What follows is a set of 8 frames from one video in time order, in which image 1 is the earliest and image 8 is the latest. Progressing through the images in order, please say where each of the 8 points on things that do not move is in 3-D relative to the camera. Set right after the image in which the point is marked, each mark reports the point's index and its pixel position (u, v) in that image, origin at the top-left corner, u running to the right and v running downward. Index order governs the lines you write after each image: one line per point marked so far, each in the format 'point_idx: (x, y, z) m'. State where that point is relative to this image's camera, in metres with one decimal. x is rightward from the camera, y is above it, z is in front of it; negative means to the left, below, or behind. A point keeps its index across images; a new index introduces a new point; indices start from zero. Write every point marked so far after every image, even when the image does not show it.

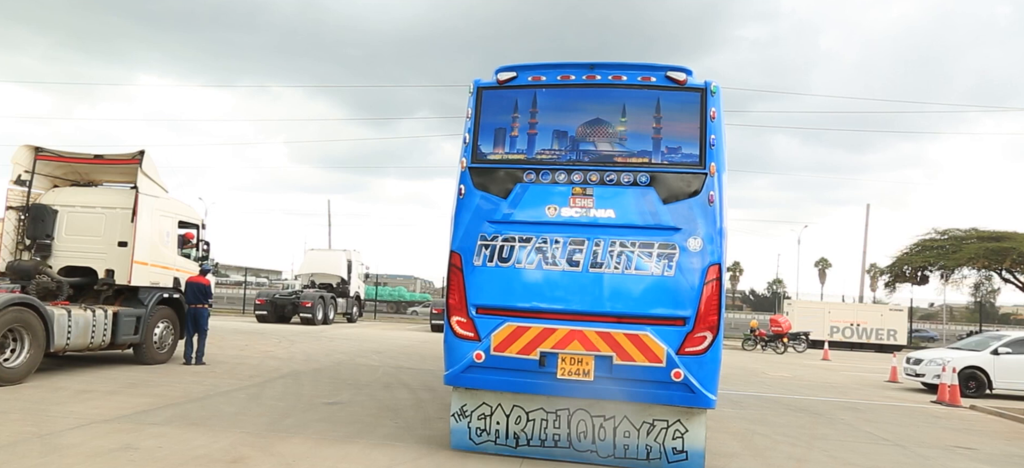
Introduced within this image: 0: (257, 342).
0: (-6.4, -2.7, +18.3) m
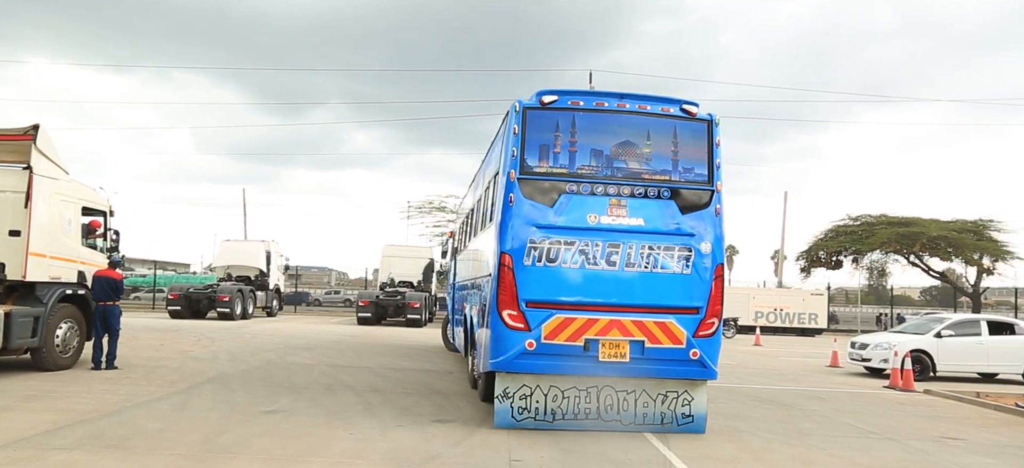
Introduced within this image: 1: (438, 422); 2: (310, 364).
0: (-7.7, -2.4, +16.7) m
1: (-0.8, -2.1, +8.2) m
2: (-3.6, -2.4, +13.5) m
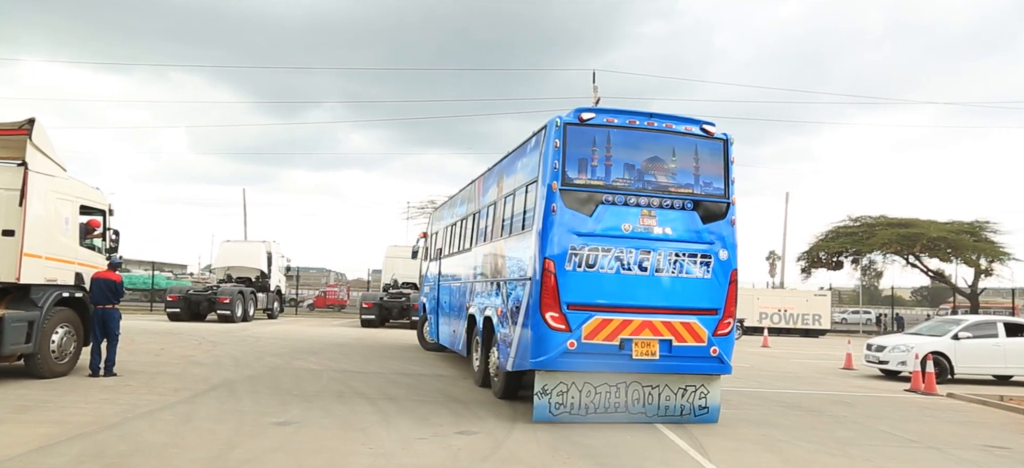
0: (-7.4, -2.4, +16.2) m
1: (-0.5, -2.1, +7.6) m
2: (-3.4, -2.4, +13.0) m
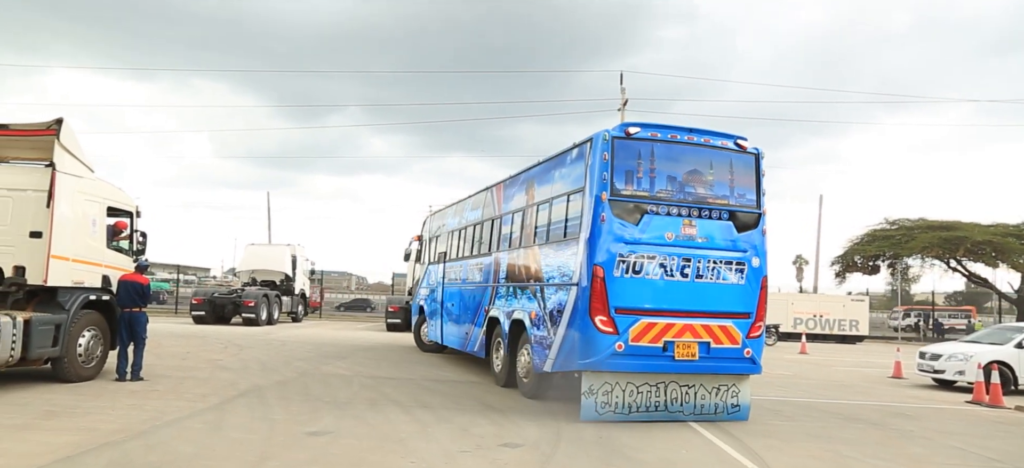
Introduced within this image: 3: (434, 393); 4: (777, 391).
0: (-6.8, -2.5, +15.9) m
1: (-0.1, -2.1, +7.2) m
2: (-2.8, -2.4, +12.6) m
3: (-1.2, -2.4, +11.1) m
4: (+4.7, -2.8, +13.1) m
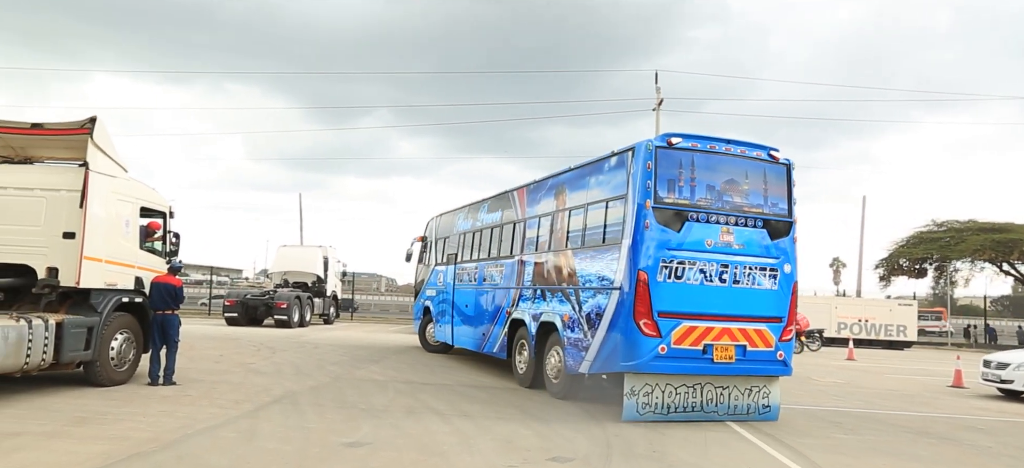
0: (-6.0, -2.5, +15.8) m
1: (+0.4, -2.1, +6.8) m
2: (-2.1, -2.4, +12.3) m
3: (-0.6, -2.4, +10.7) m
4: (+5.3, -2.8, +12.5) m
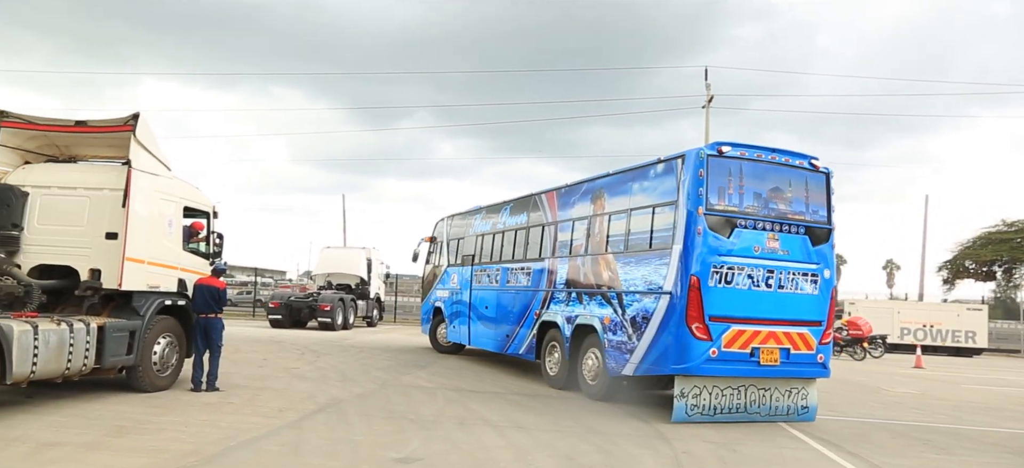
0: (-4.9, -2.5, +15.5) m
1: (+0.9, -2.1, +6.2) m
2: (-1.3, -2.4, +11.8) m
3: (+0.2, -2.4, +10.1) m
4: (+6.2, -2.8, +11.6) m
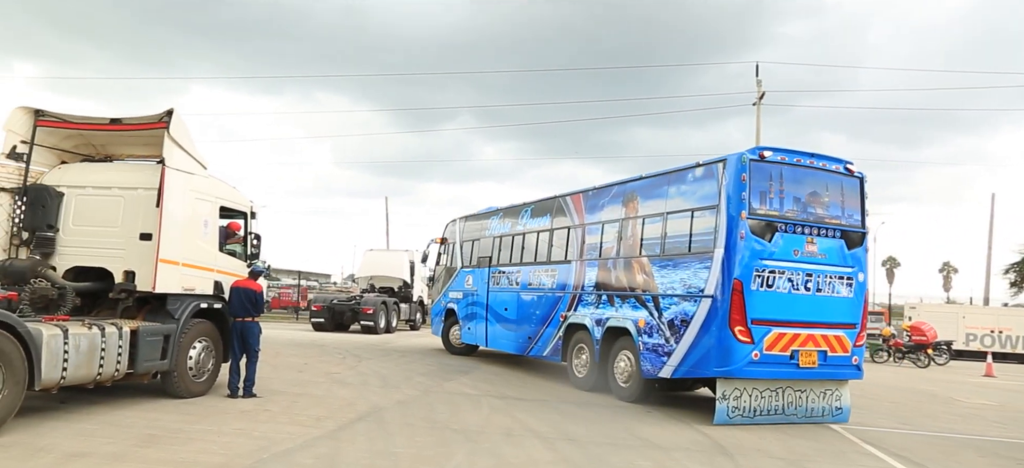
0: (-4.0, -2.5, +15.1) m
1: (+1.3, -2.0, +5.5) m
2: (-0.6, -2.4, +11.3) m
3: (+0.8, -2.4, +9.5) m
4: (+6.9, -2.8, +10.6) m
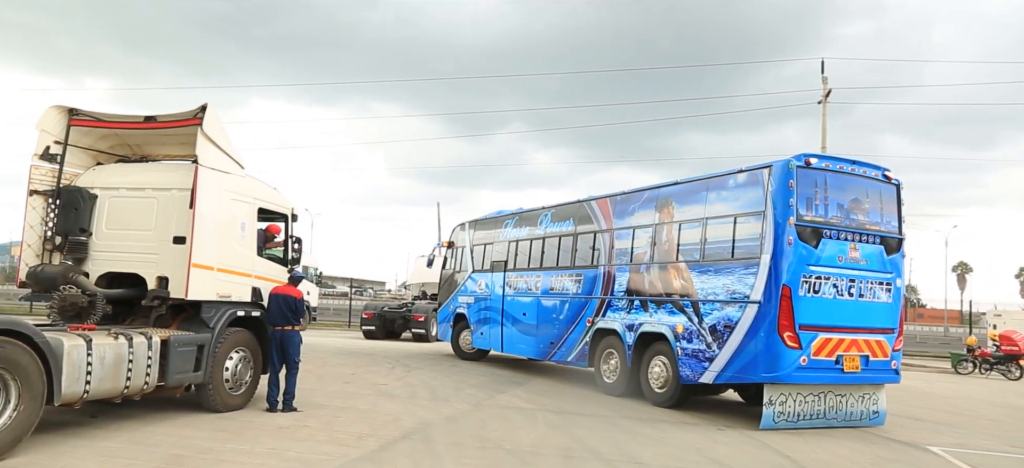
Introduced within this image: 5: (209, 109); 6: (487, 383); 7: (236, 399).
0: (-2.9, -2.6, +14.5) m
1: (+1.7, -2.0, +4.6) m
2: (+0.2, -2.5, +10.4) m
3: (+1.5, -2.4, +8.6) m
4: (+7.6, -2.7, +9.3) m
5: (-3.6, +1.5, +8.8) m
6: (-0.4, -2.7, +13.4) m
7: (-3.3, -2.0, +9.0) m
